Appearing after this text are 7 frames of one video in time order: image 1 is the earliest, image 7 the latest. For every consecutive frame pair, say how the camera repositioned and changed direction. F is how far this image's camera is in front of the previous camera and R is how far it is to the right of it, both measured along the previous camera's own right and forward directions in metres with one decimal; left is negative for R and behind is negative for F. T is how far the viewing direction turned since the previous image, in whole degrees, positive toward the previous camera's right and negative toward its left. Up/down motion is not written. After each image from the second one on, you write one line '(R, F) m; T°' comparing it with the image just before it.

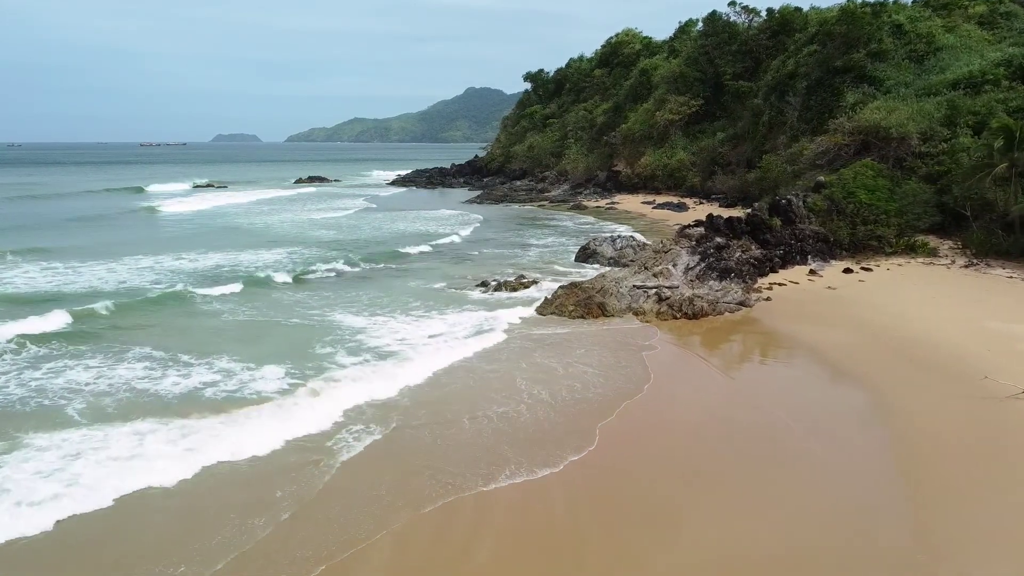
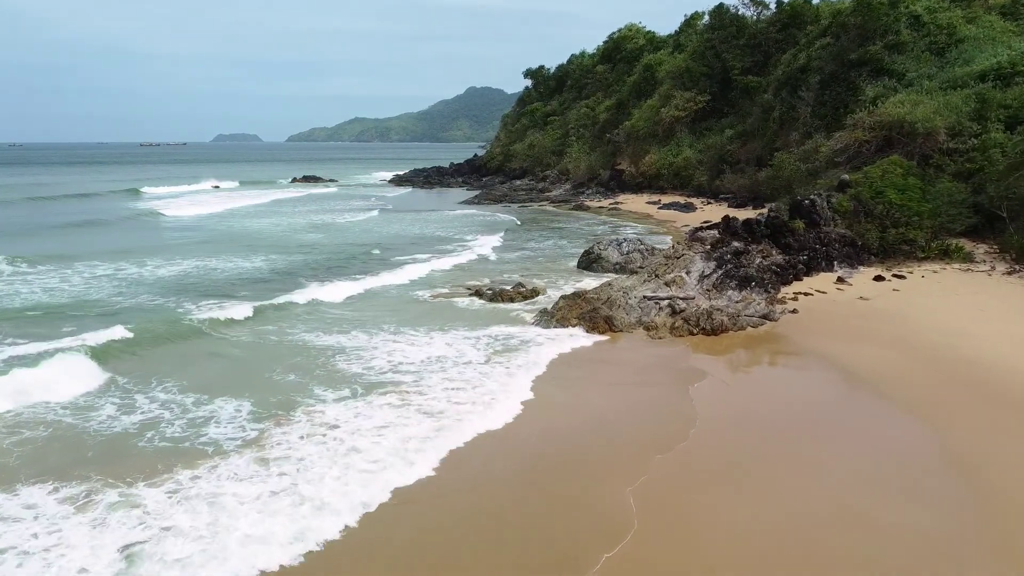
(+0.1, +1.4) m; 0°
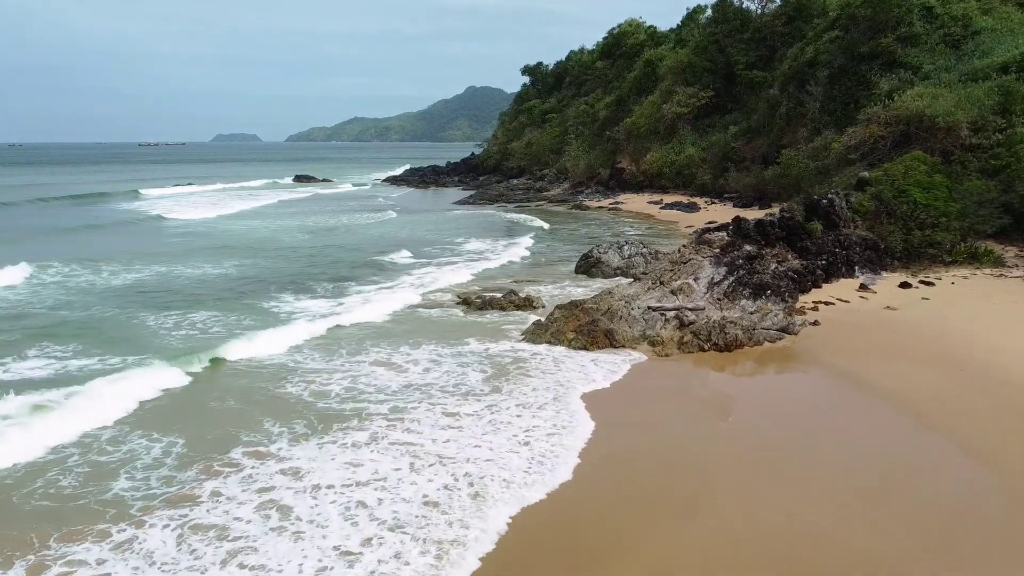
(+0.2, +1.2) m; 0°
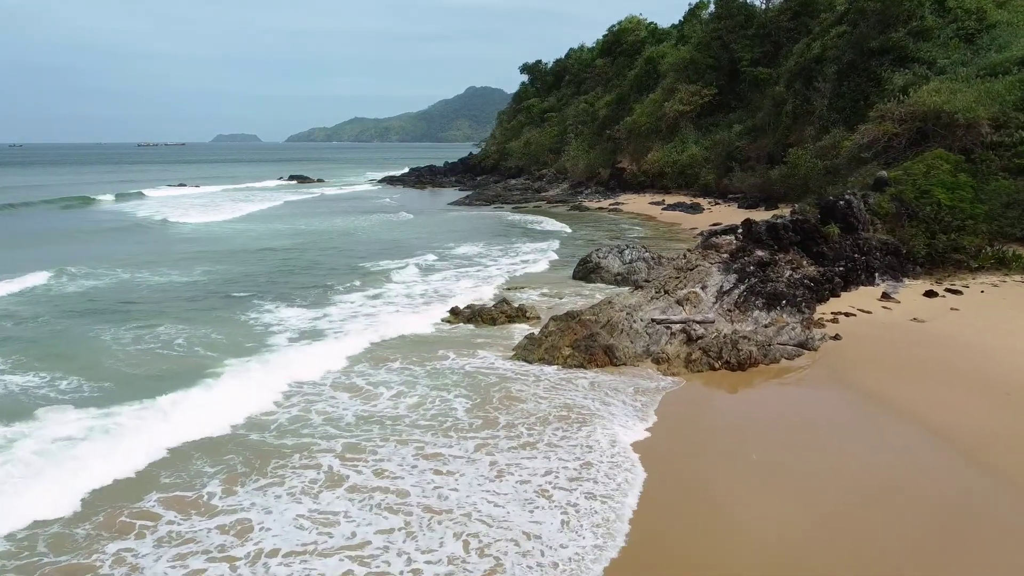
(+0.2, +1.0) m; 0°
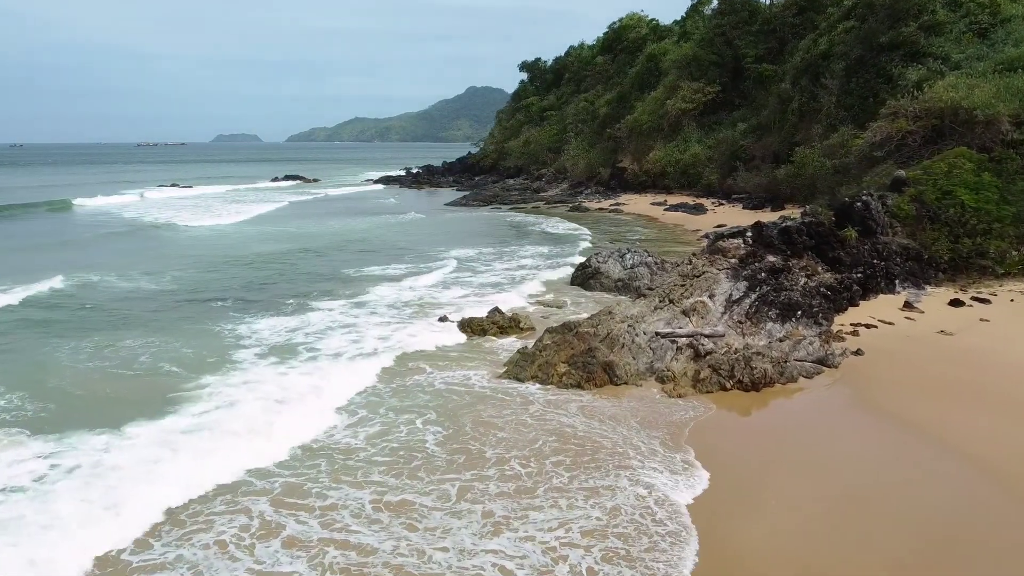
(+0.1, +0.9) m; 0°
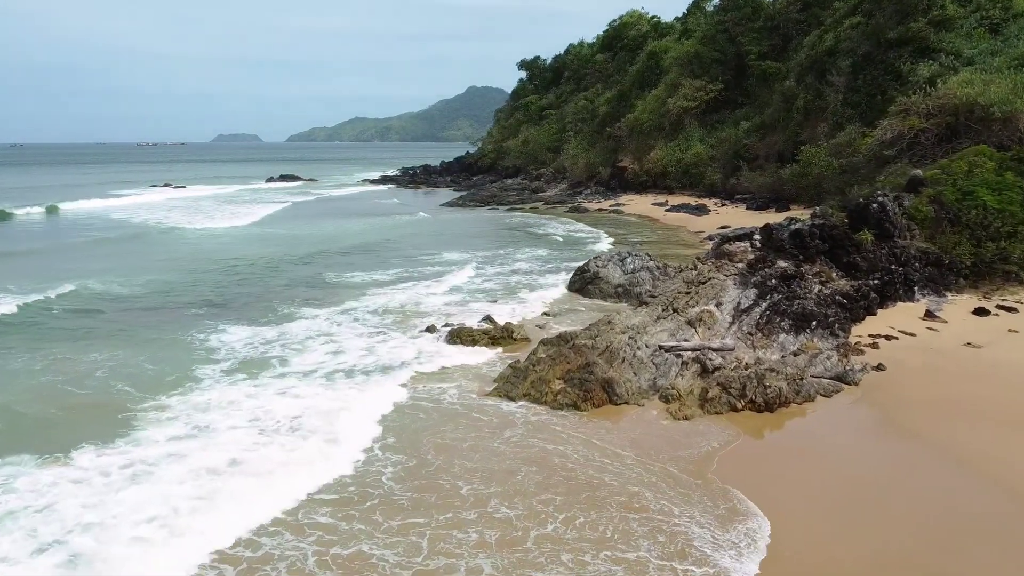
(+0.1, +0.7) m; 0°
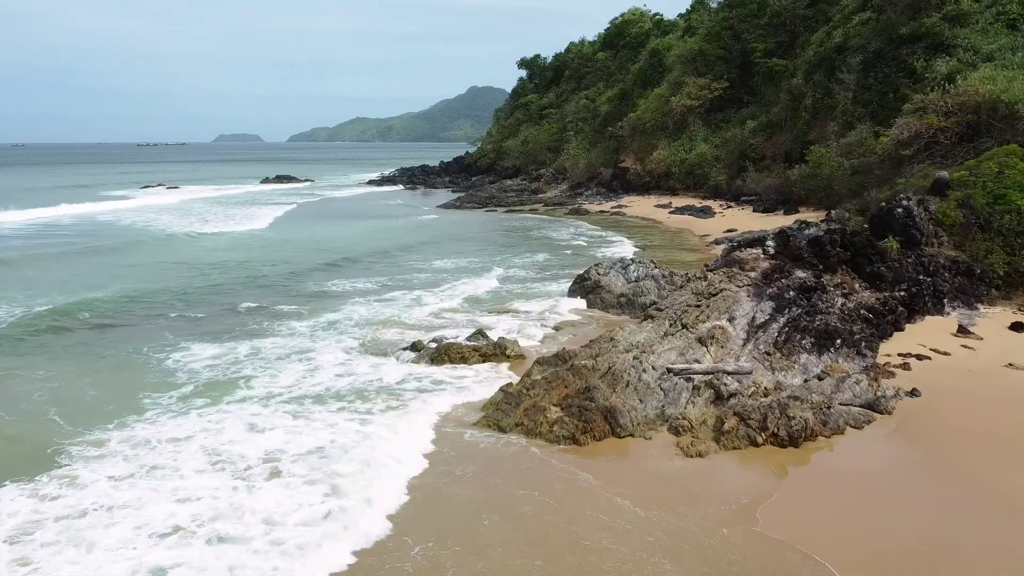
(+0.1, +0.9) m; 0°
